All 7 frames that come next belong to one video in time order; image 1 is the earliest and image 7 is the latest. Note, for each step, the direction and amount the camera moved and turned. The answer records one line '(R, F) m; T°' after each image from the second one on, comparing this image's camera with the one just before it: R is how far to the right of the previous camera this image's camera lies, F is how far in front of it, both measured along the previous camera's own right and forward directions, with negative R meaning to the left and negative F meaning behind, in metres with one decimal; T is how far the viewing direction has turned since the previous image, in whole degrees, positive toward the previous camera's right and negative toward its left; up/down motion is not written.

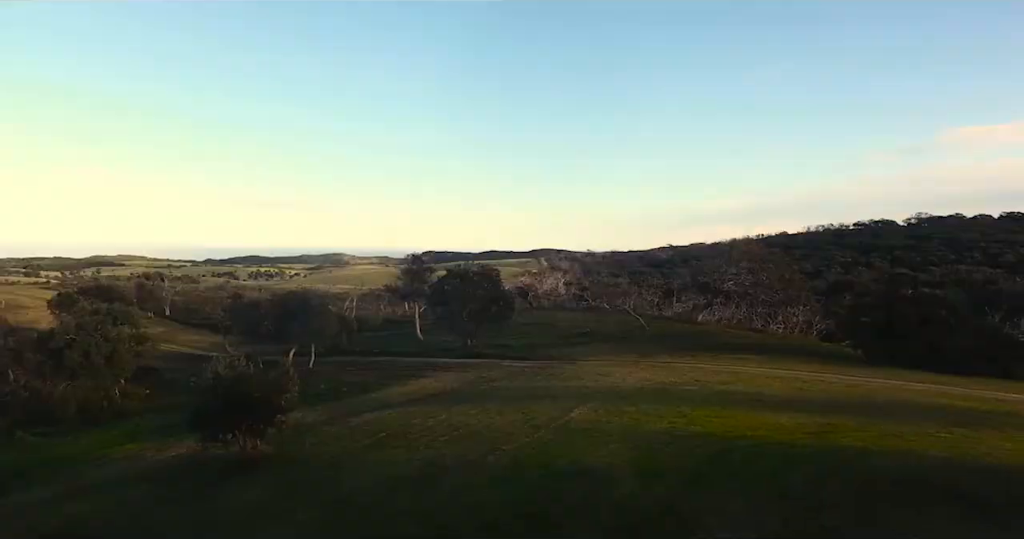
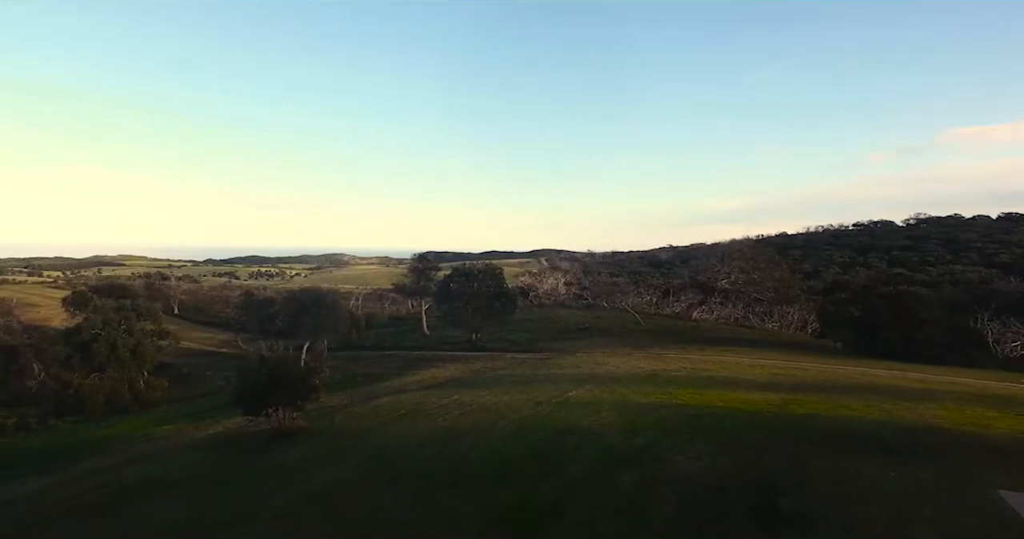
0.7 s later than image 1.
(-0.2, -3.2) m; 0°
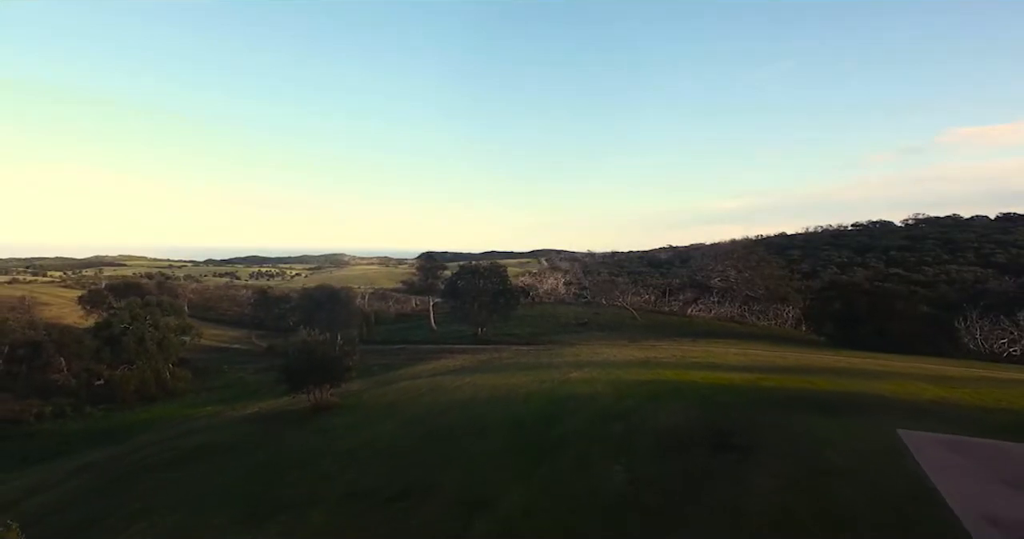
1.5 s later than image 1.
(-0.4, -3.7) m; 0°
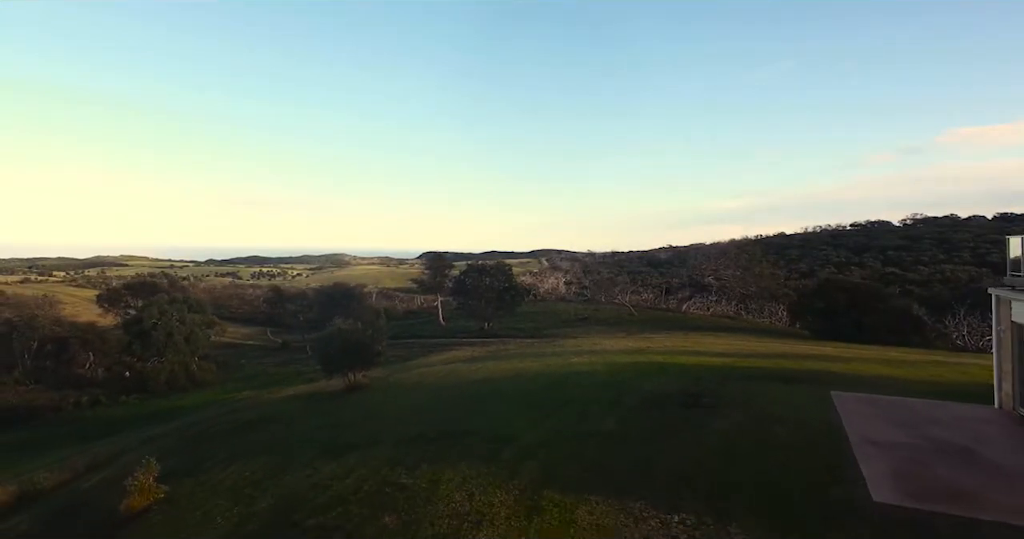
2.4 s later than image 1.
(-0.5, -4.2) m; 0°
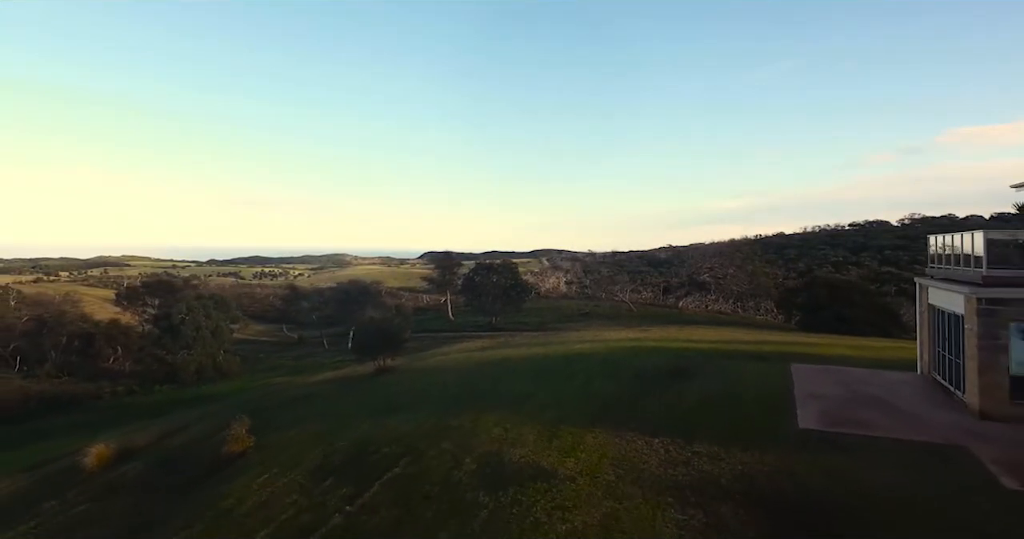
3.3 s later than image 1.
(-0.7, -4.4) m; 0°
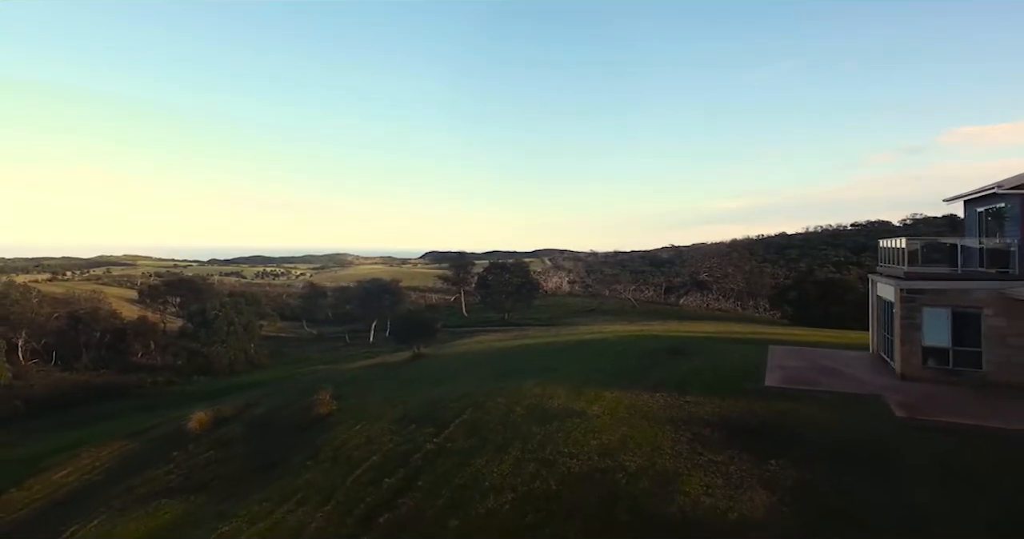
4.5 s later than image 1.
(-1.3, -5.3) m; 0°
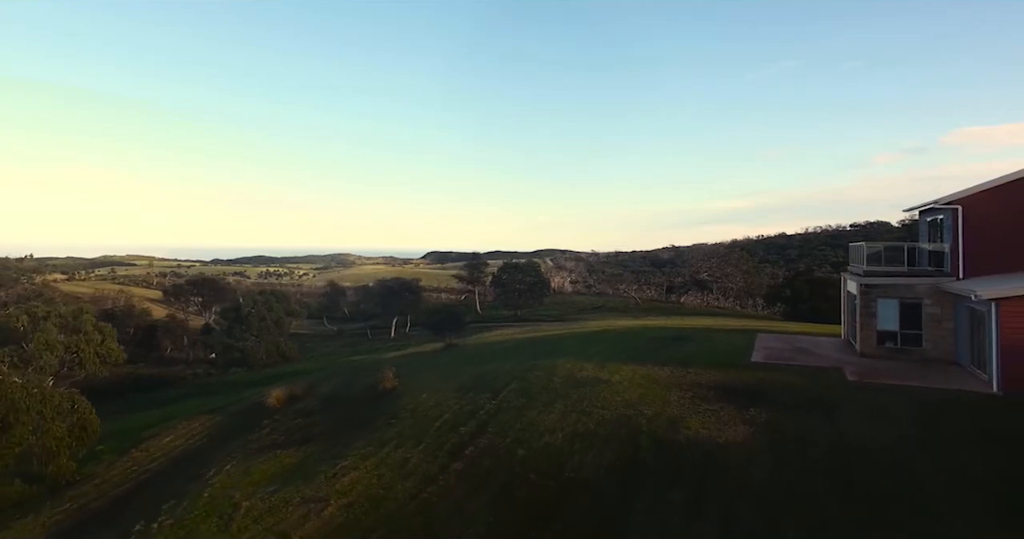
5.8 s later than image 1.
(-1.6, -5.4) m; 0°
